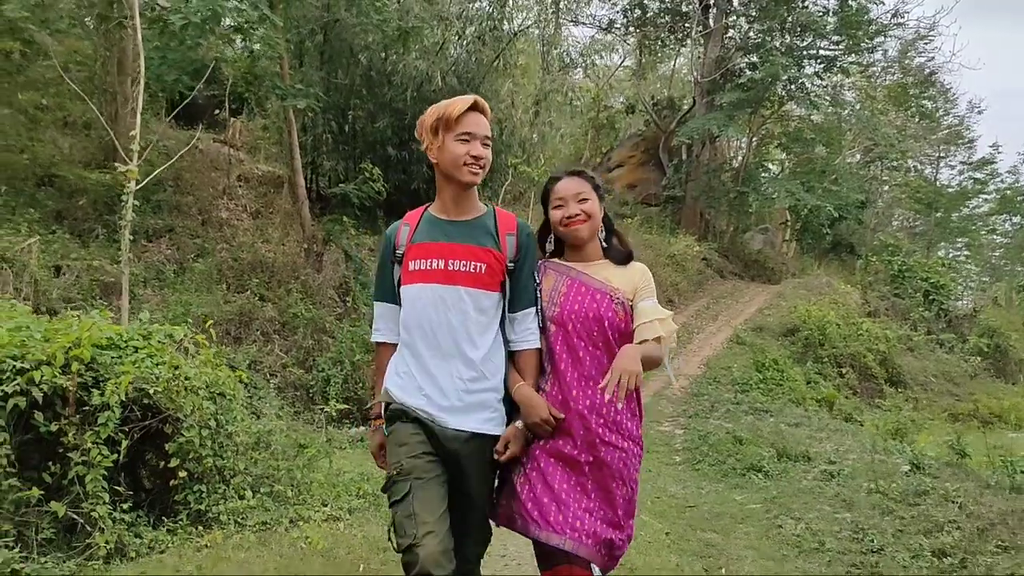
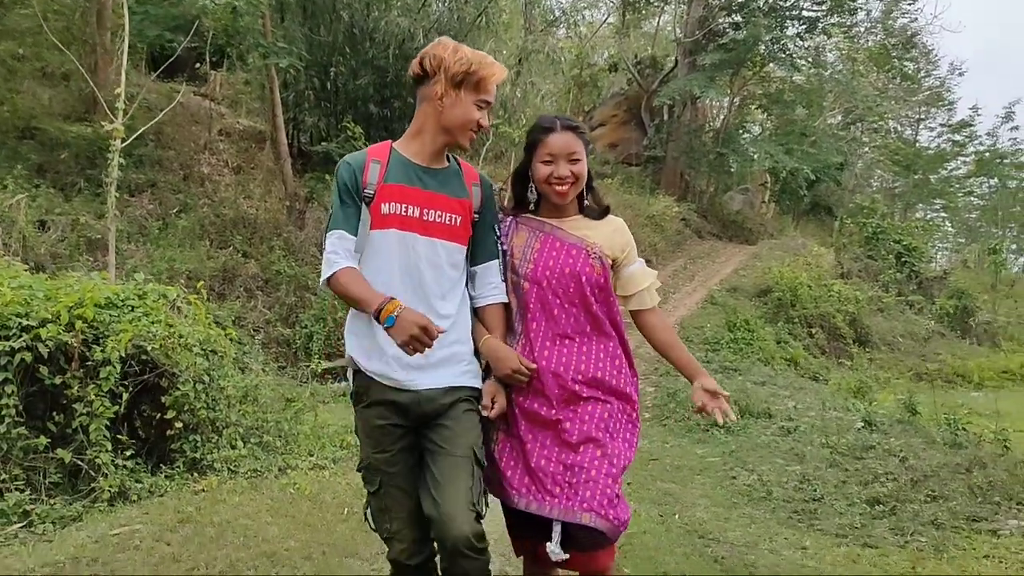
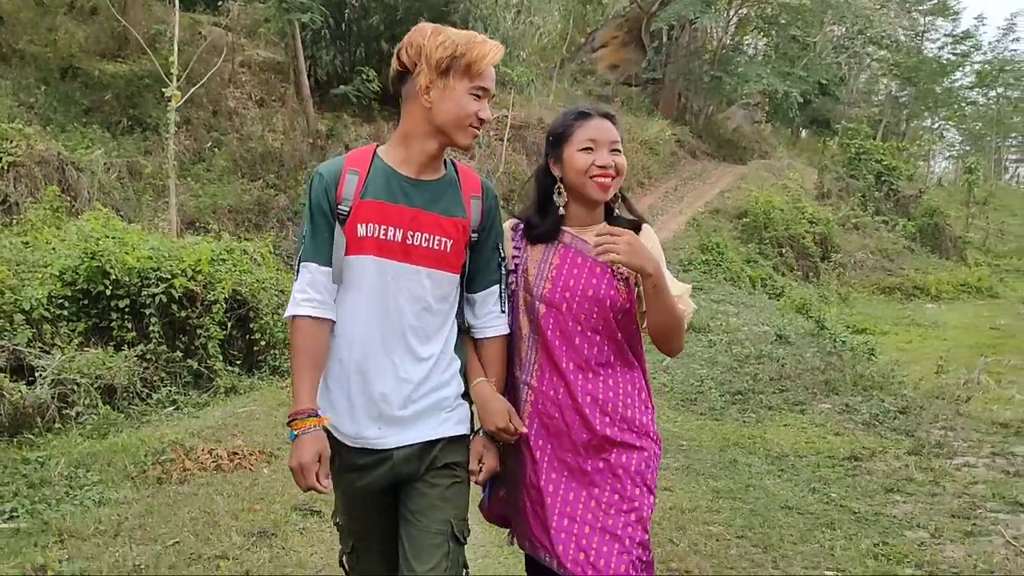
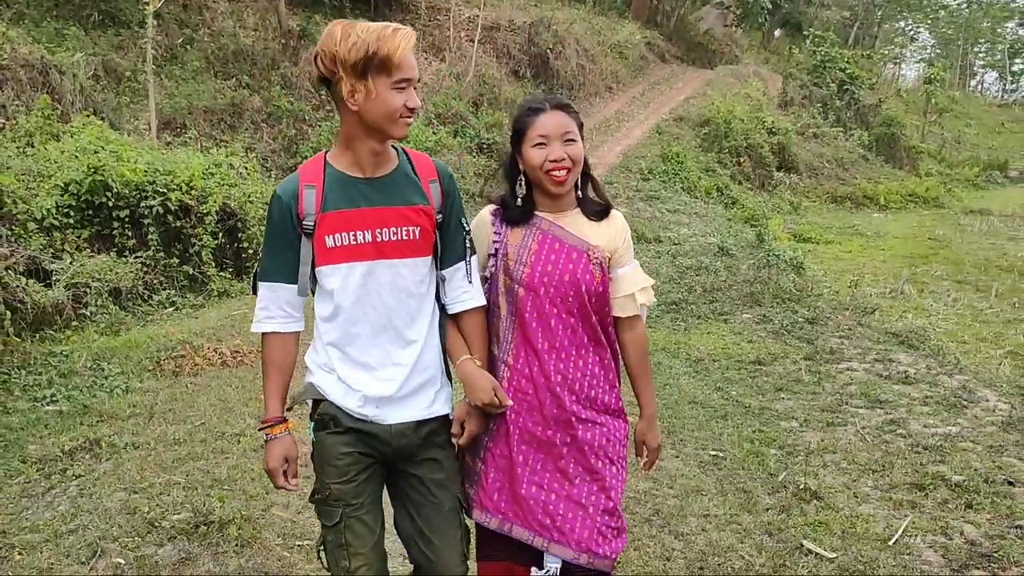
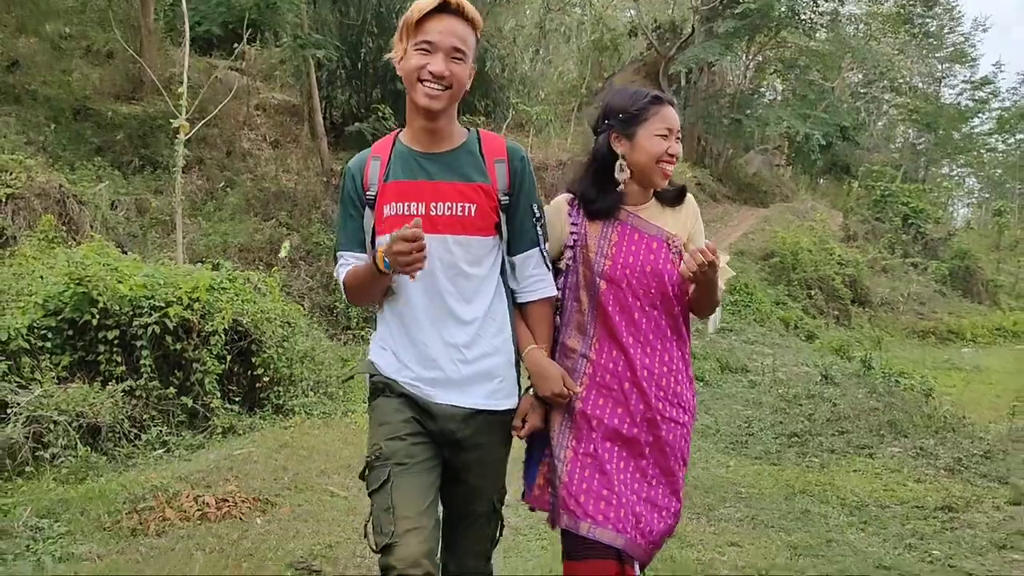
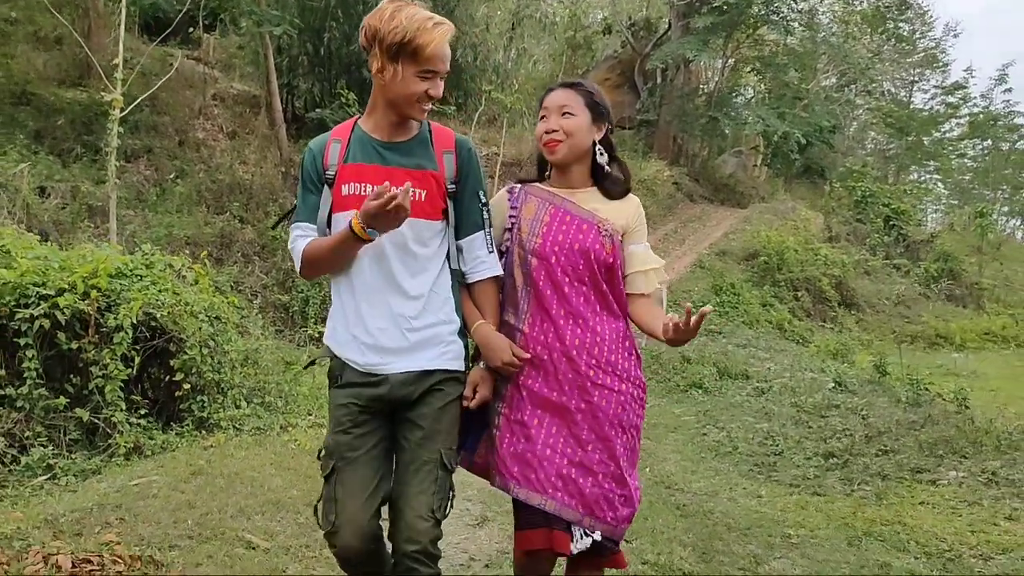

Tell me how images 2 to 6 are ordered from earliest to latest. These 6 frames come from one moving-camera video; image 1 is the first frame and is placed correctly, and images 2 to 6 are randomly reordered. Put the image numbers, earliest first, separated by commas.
2, 6, 5, 3, 4
